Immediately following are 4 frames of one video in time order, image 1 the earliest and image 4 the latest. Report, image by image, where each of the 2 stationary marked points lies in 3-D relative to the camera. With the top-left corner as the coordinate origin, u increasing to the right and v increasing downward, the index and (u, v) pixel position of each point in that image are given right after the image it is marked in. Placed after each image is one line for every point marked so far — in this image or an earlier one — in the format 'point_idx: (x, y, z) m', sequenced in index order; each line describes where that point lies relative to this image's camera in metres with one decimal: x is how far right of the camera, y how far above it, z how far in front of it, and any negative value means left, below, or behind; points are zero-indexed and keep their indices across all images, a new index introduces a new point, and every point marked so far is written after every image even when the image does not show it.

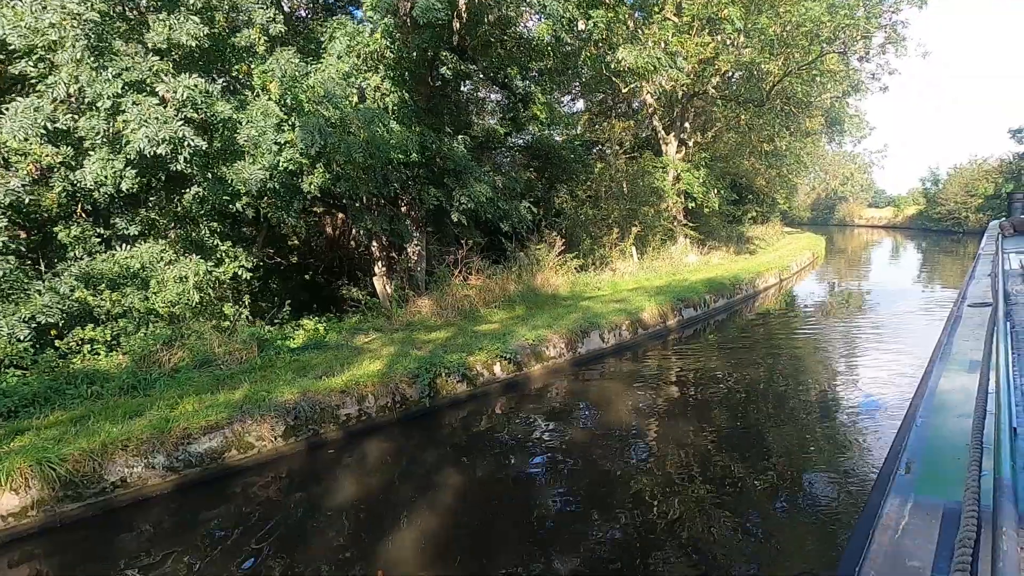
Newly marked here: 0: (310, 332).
0: (-3.3, -0.7, +8.8) m
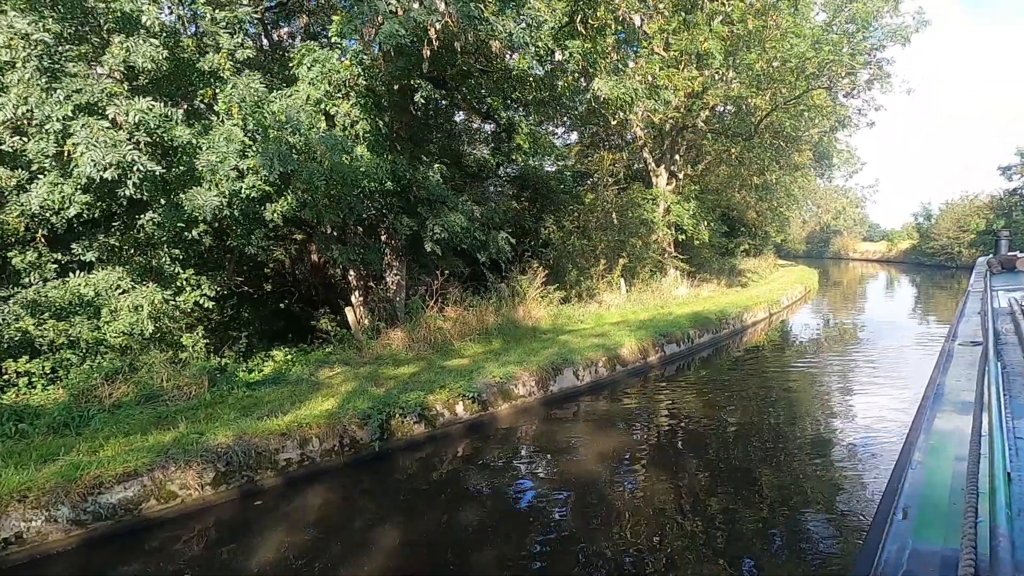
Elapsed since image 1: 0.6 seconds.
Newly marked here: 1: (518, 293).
0: (-3.7, -1.2, +8.4) m
1: (+0.1, -0.1, +12.0) m
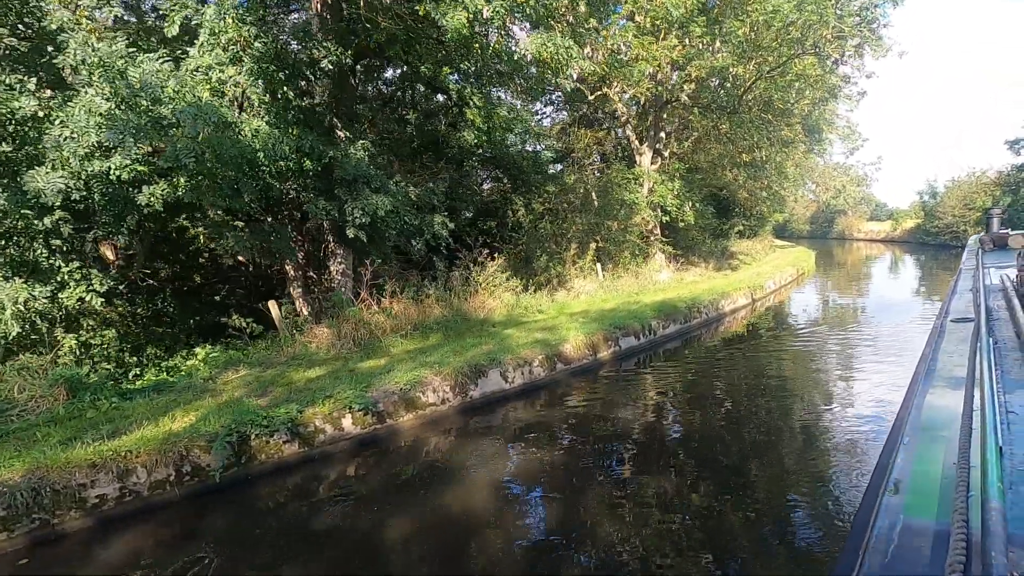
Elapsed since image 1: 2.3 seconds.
0: (-4.7, -1.1, +7.5) m
1: (-0.9, +0.1, +11.1) m
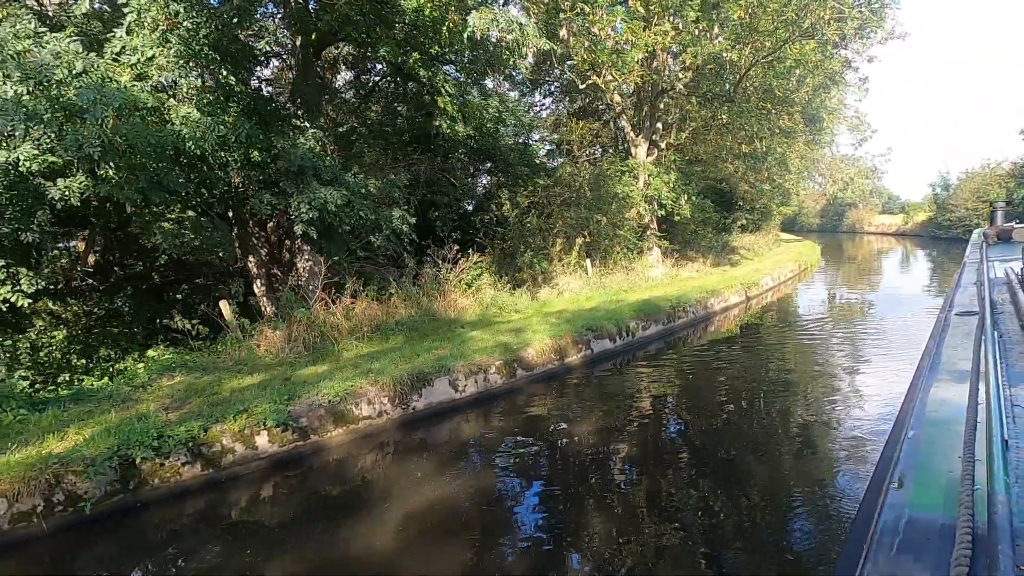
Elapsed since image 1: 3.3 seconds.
0: (-5.3, -1.1, +7.0) m
1: (-1.4, +0.2, +10.5) m
